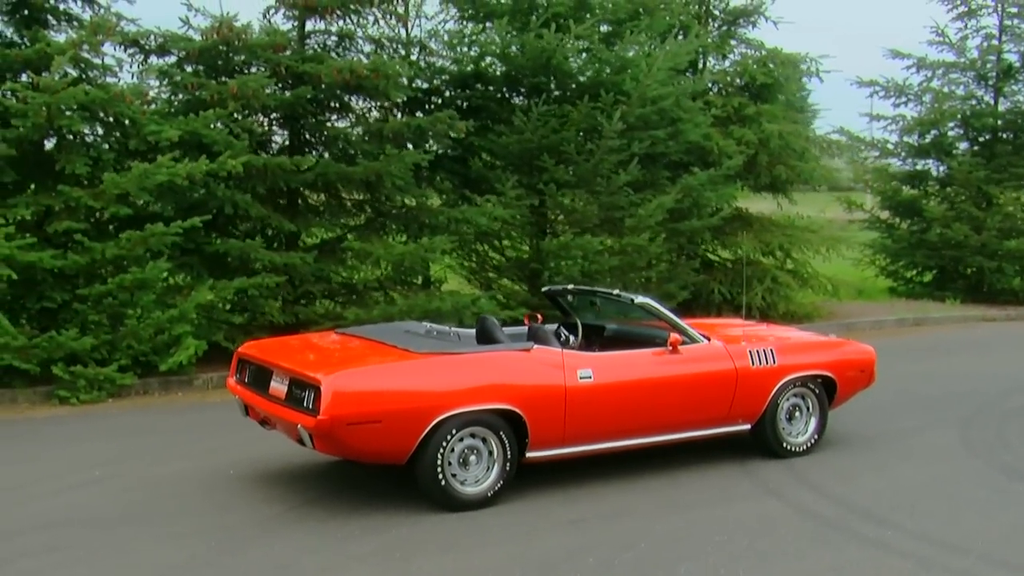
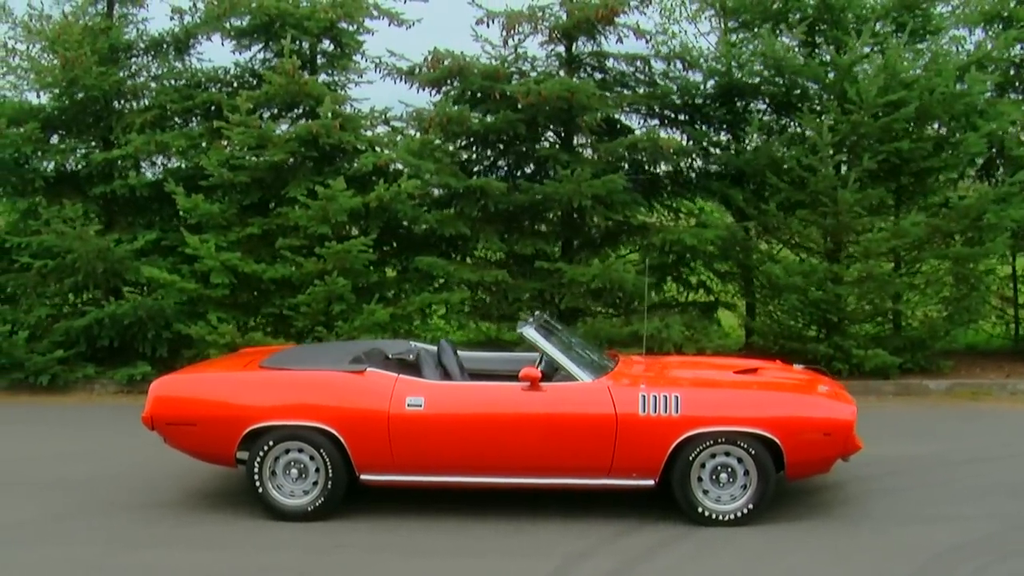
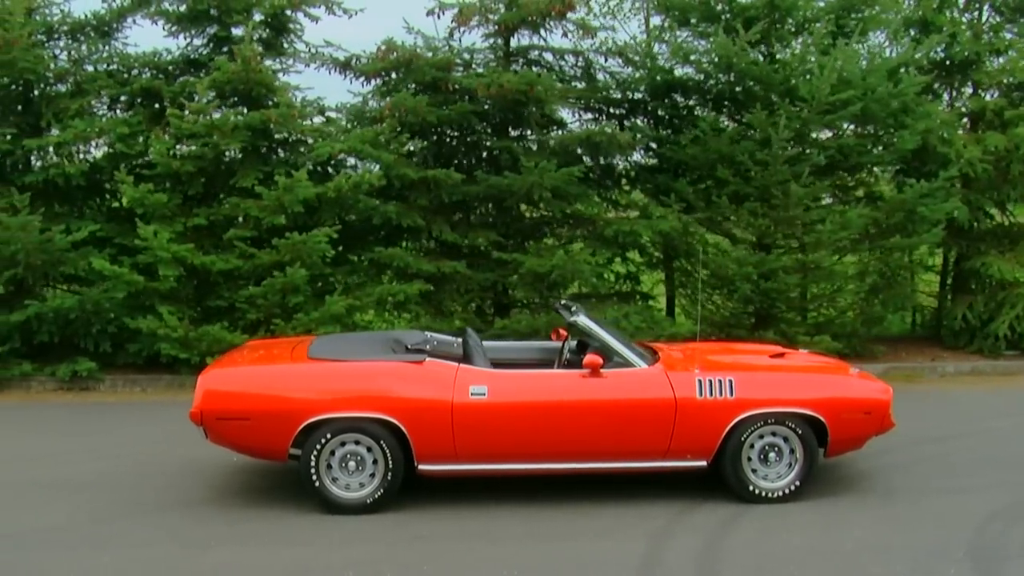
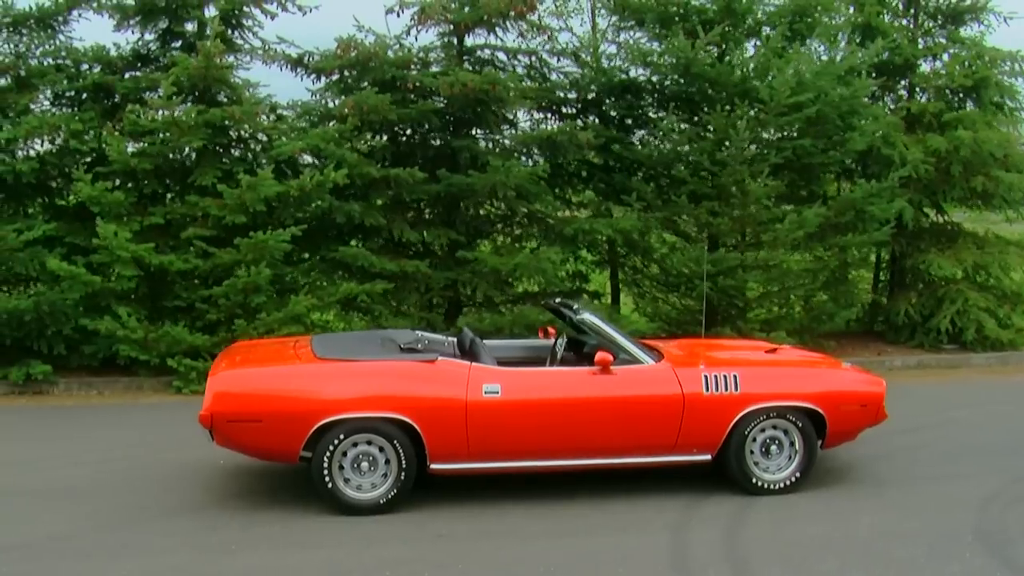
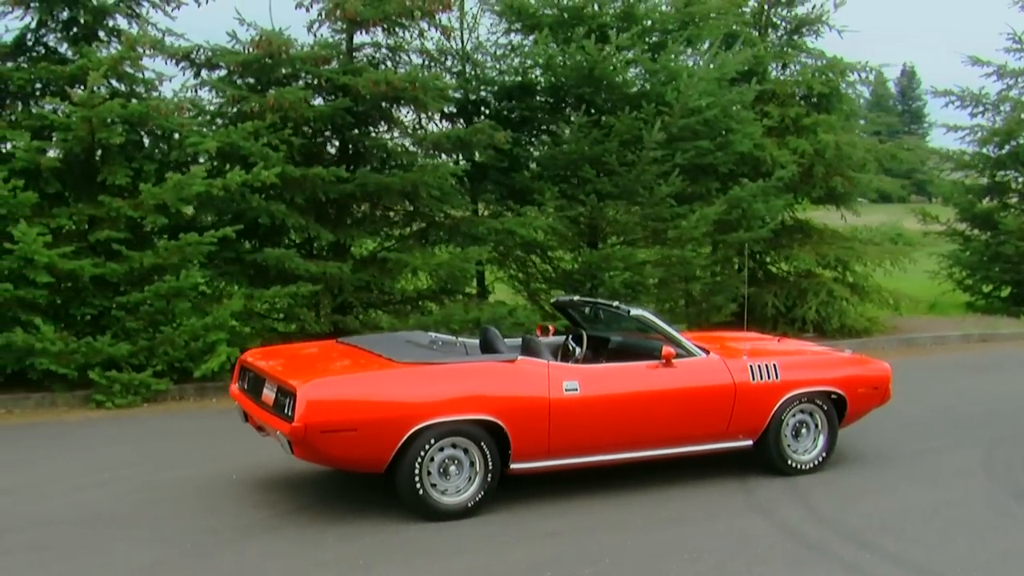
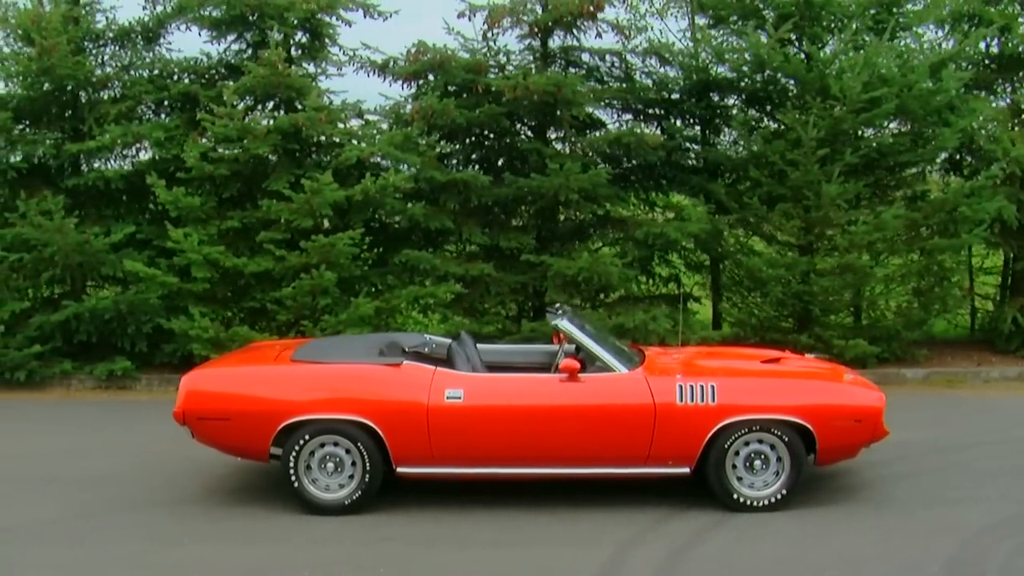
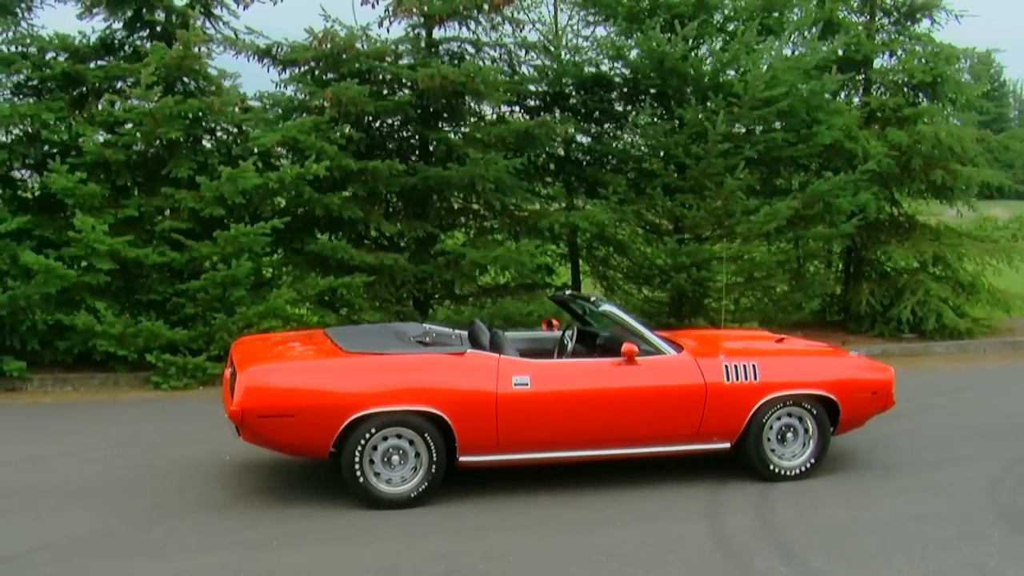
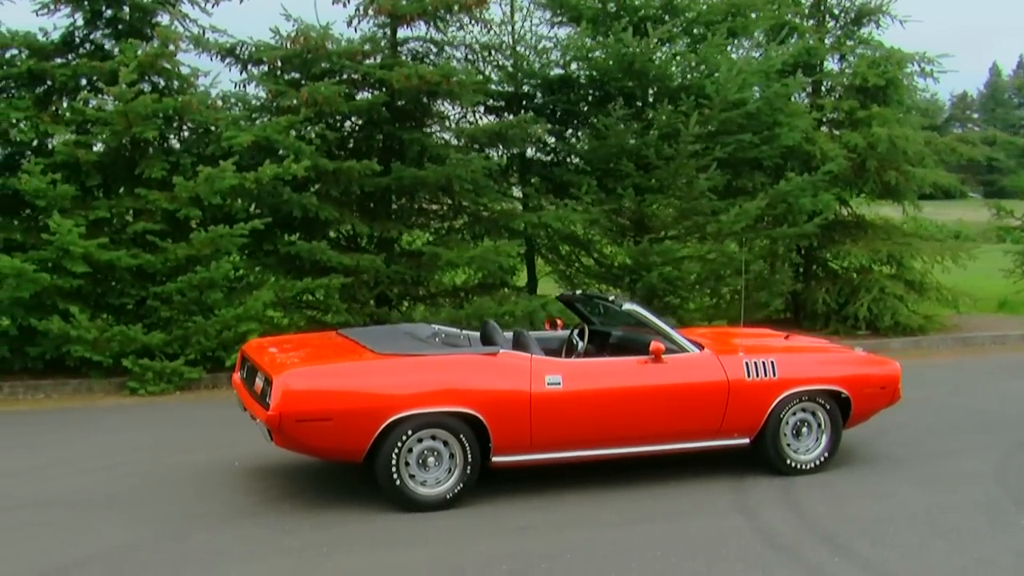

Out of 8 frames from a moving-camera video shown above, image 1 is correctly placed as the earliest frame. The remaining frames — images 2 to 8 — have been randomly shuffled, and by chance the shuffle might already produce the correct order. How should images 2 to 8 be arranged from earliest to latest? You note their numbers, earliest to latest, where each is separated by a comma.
5, 8, 7, 4, 3, 6, 2
